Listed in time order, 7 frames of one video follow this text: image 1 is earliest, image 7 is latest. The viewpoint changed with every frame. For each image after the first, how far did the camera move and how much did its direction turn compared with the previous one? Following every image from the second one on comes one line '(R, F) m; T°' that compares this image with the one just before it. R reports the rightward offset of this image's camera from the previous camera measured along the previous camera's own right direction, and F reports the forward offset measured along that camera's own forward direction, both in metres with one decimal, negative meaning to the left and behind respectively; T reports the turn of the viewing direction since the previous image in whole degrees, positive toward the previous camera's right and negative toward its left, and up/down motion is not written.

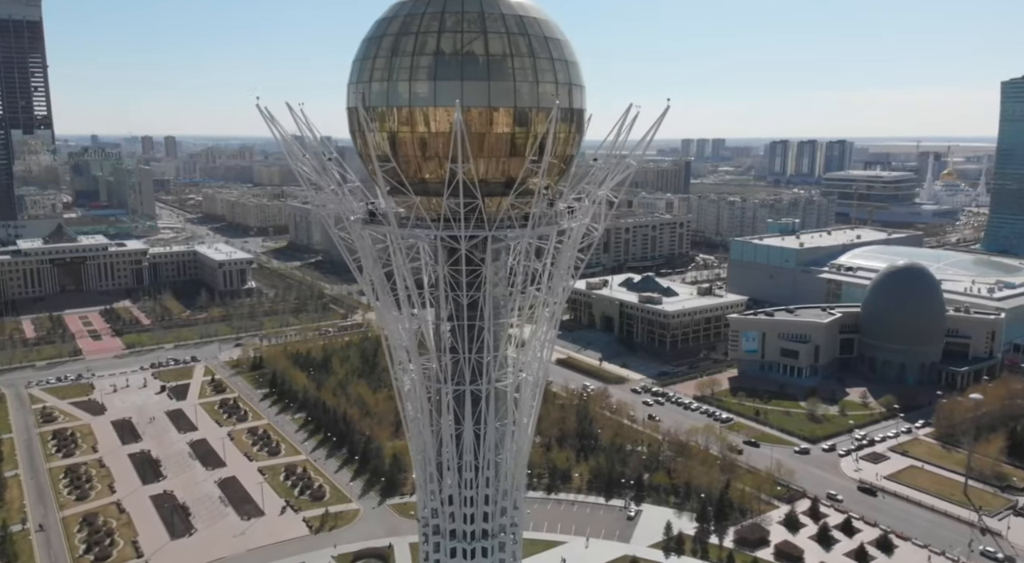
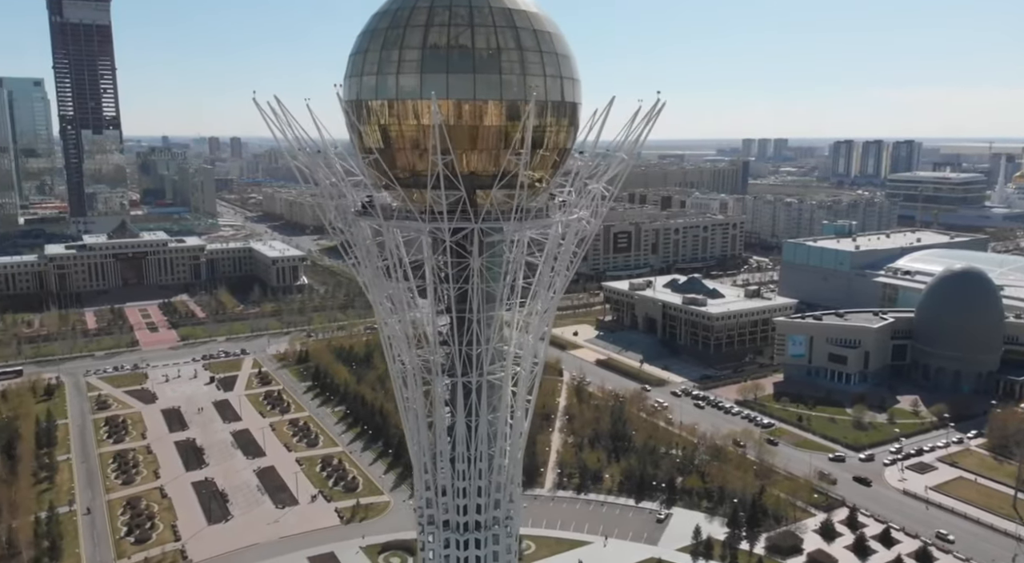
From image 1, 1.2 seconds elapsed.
(+0.7, 0.0) m; -4°
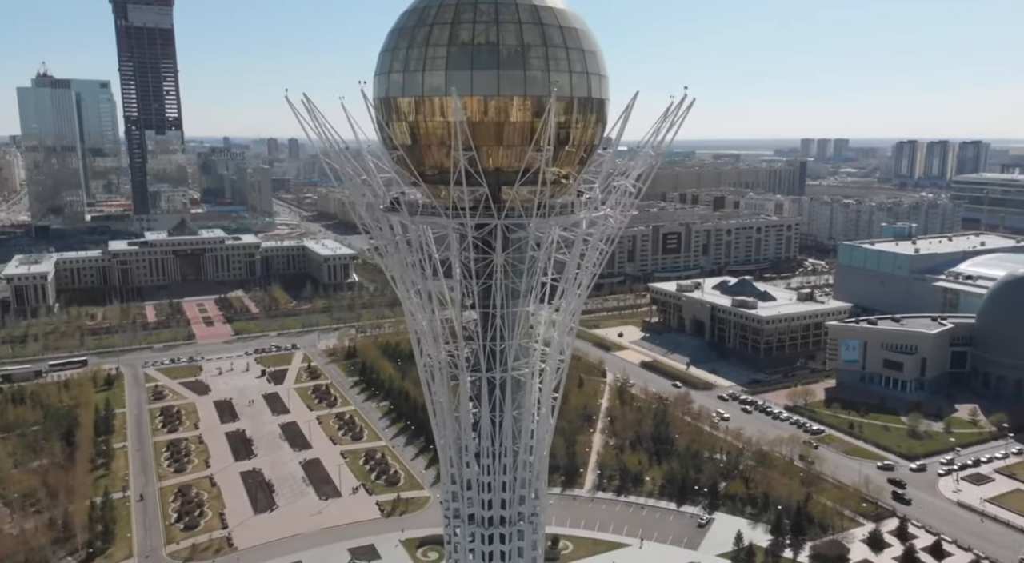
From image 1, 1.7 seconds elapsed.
(+0.3, 0.0) m; -4°
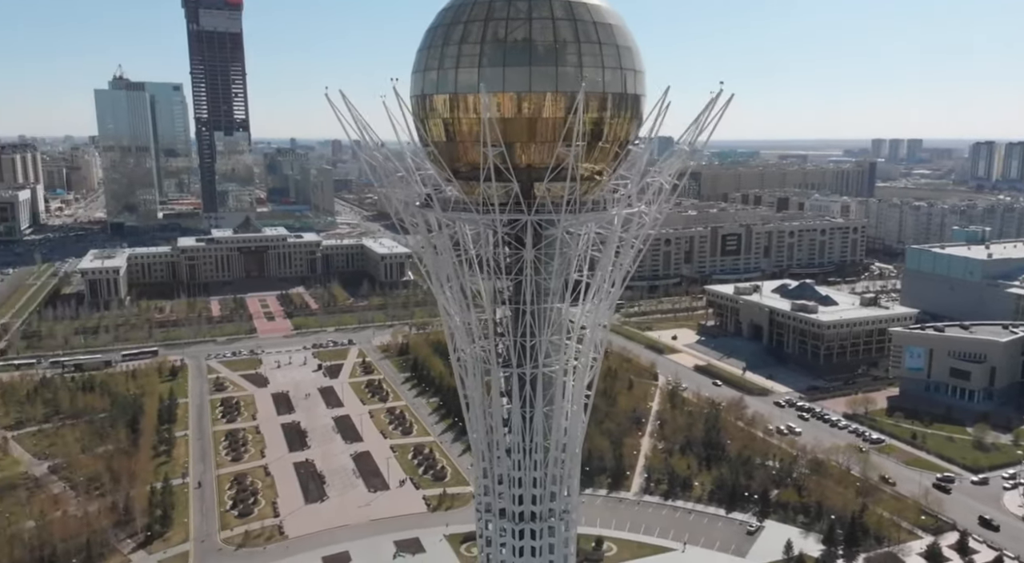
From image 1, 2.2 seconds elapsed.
(+0.3, 0.0) m; -4°
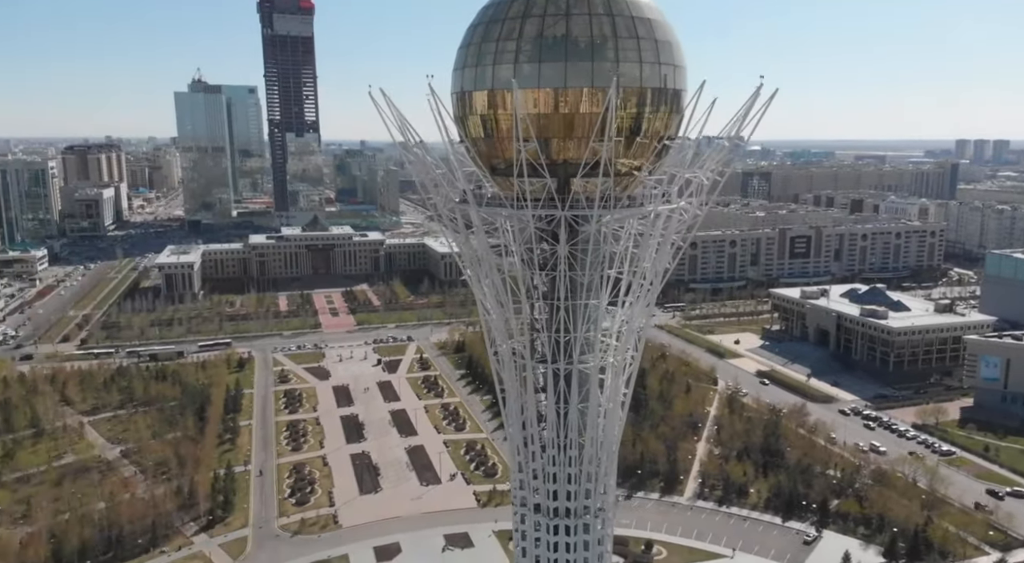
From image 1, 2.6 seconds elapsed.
(+0.3, 0.0) m; -5°
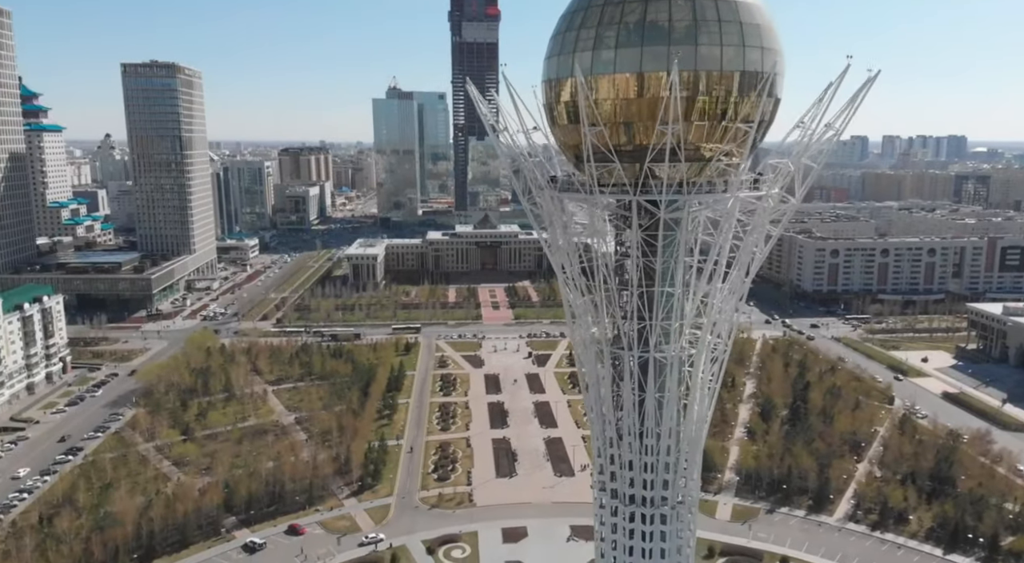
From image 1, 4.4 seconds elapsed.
(+1.1, -0.1) m; -13°
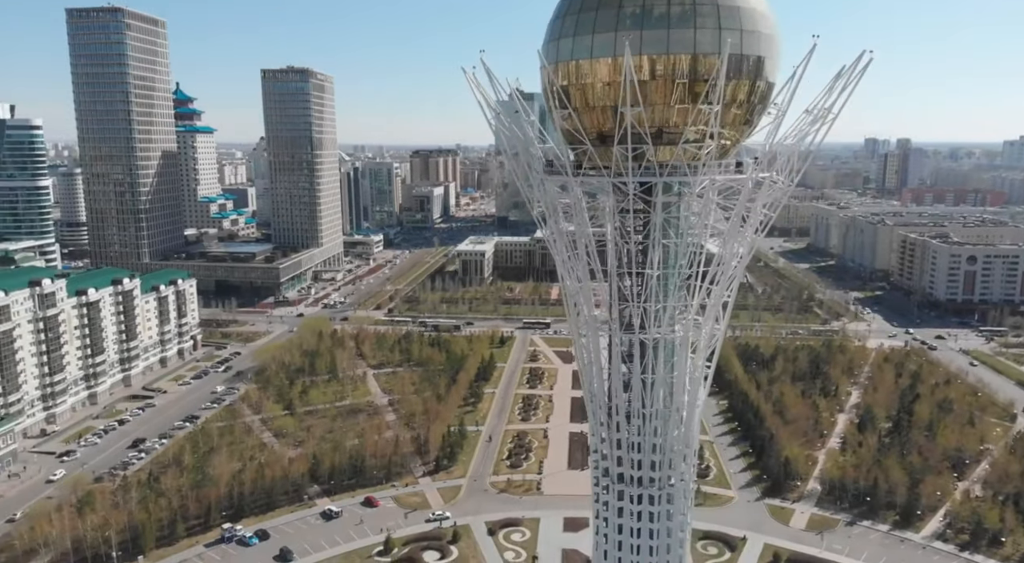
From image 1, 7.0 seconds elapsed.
(+1.5, -0.4) m; -9°
